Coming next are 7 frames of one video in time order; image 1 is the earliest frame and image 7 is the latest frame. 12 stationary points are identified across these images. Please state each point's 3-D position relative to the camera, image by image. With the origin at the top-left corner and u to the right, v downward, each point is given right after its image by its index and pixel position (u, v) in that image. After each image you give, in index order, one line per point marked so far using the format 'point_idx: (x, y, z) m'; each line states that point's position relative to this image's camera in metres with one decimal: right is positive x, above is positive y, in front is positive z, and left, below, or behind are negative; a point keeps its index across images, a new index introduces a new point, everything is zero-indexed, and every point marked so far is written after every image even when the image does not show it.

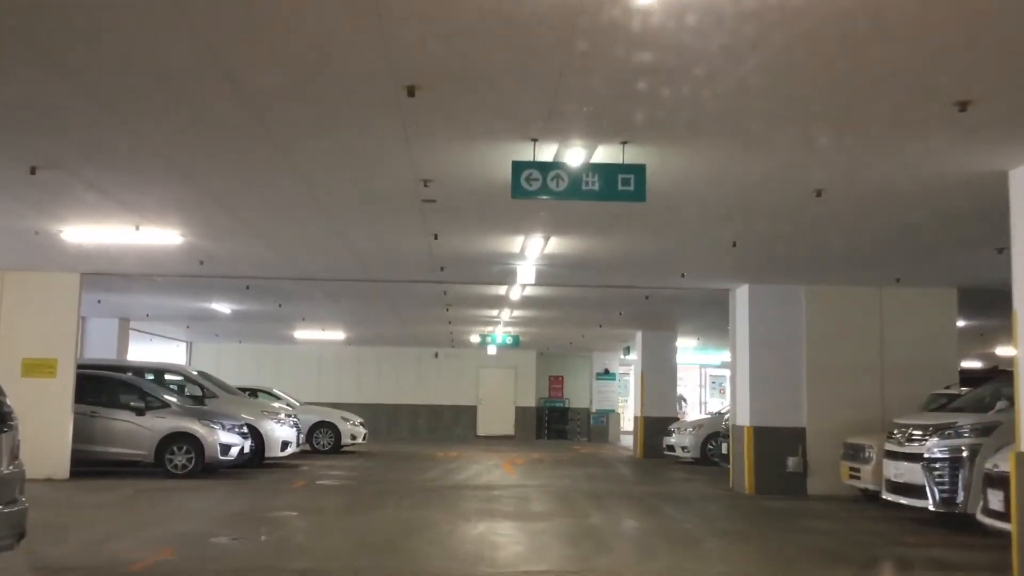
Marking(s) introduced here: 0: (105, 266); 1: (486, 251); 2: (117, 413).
0: (-5.6, +0.3, +13.8) m
1: (-0.3, +0.4, +11.9) m
2: (-5.7, -1.8, +14.6) m
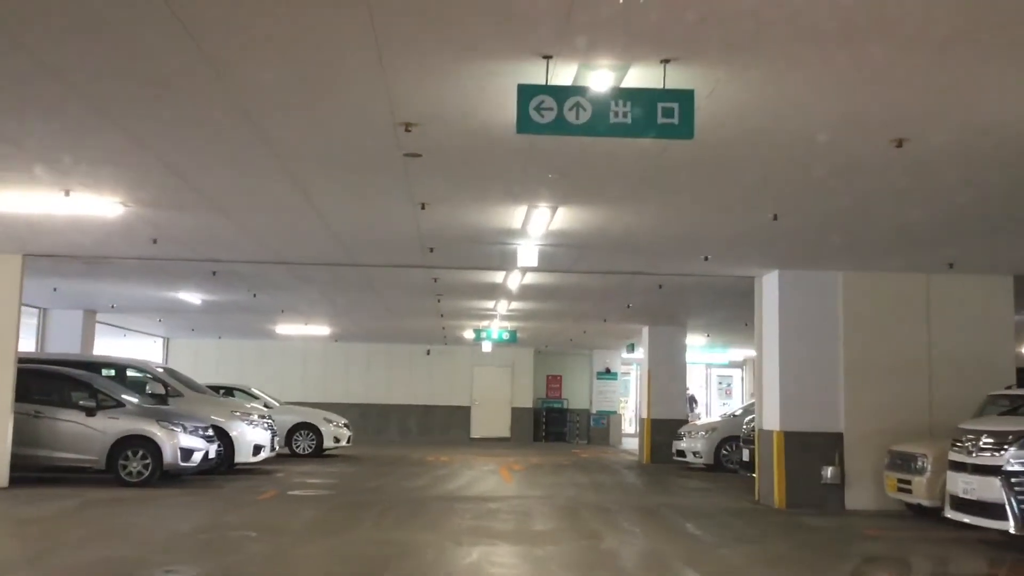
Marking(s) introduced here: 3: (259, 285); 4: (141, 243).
0: (-5.6, +0.5, +12.1) m
1: (-0.3, +0.6, +10.2) m
2: (-5.7, -1.6, +13.0) m
3: (-4.0, +0.1, +15.7) m
4: (-4.4, +0.5, +11.7) m
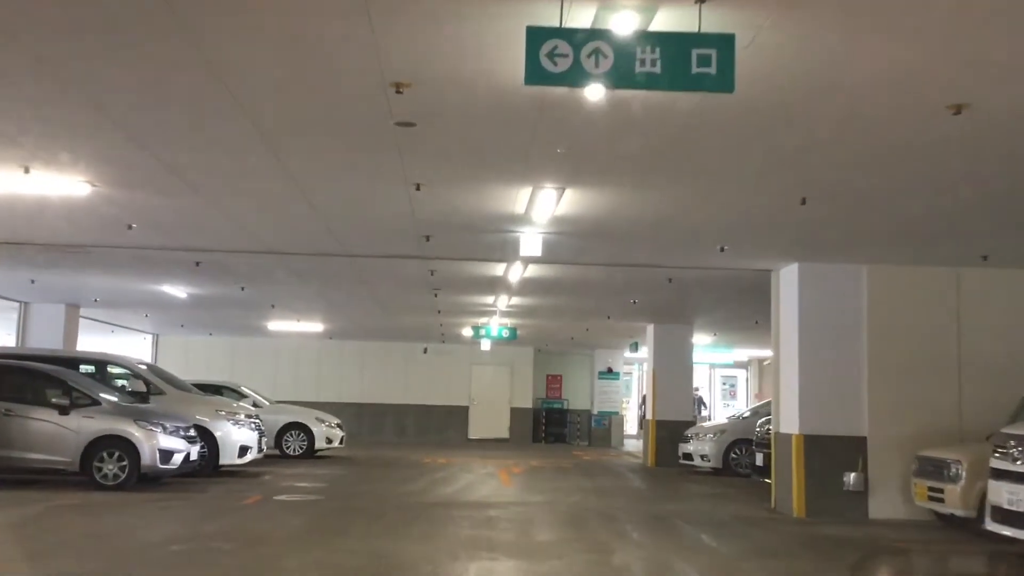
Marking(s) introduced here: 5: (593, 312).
0: (-5.5, +0.6, +11.3) m
1: (-0.3, +0.7, +9.4) m
2: (-5.7, -1.5, +12.2) m
3: (-3.9, +0.2, +14.9) m
4: (-4.3, +0.6, +10.9) m
5: (+1.5, -0.4, +18.4) m
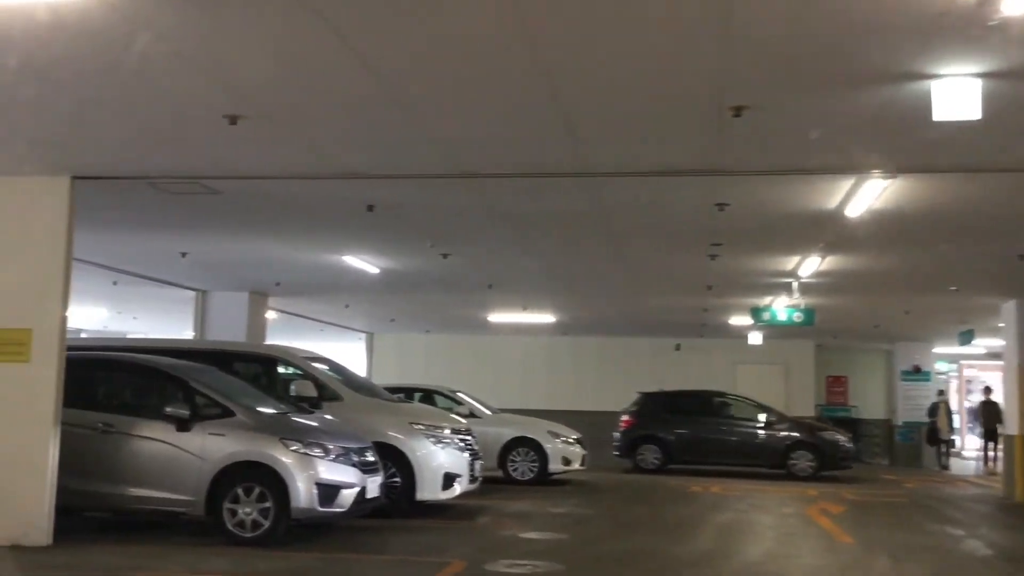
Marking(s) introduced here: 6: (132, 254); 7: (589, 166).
0: (-3.1, +1.0, +7.5) m
1: (+1.6, +1.2, +4.5) m
2: (-3.0, -1.1, +8.3) m
3: (-0.7, +0.6, +10.6) m
4: (-2.0, +1.0, +6.8) m
5: (+5.4, +0.1, +12.8) m
6: (-4.7, +0.4, +12.5) m
7: (+0.6, +0.9, +7.5) m
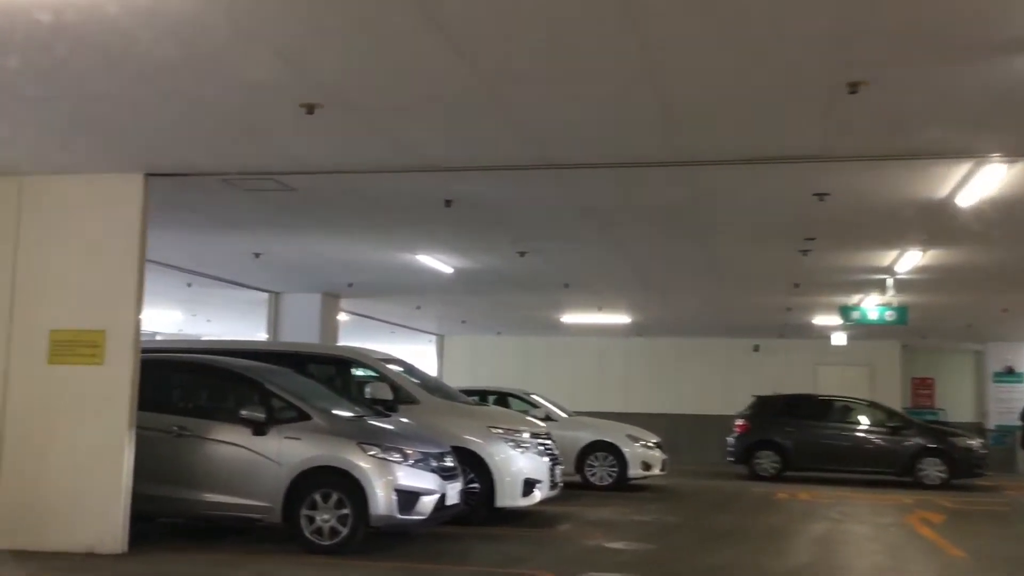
0: (-2.5, +1.0, +7.3) m
1: (+2.0, +1.3, +4.0) m
2: (-2.3, -1.1, +8.1) m
3: (+0.1, +0.6, +10.2) m
4: (-1.4, +1.1, +6.6) m
5: (+6.3, +0.2, +12.0) m
6: (-3.8, +0.4, +12.4) m
7: (+1.2, +0.9, +7.0) m
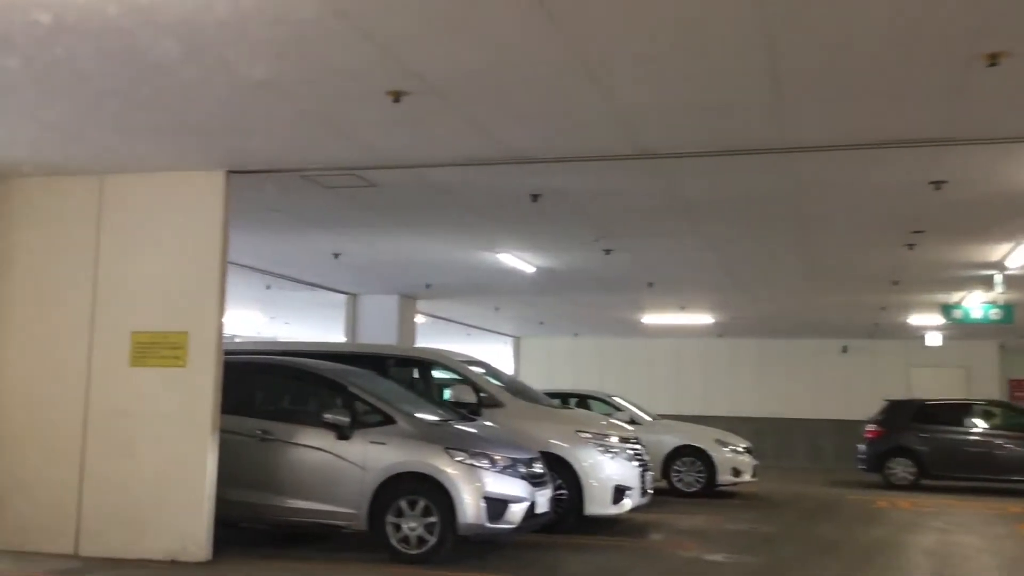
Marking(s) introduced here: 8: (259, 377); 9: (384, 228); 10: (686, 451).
0: (-1.8, +1.0, +7.1) m
1: (+2.4, +1.3, +3.4) m
2: (-1.6, -1.1, +7.9) m
3: (+1.0, +0.6, +9.8) m
4: (-0.8, +1.1, +6.3) m
5: (+7.3, +0.2, +11.1) m
6: (-2.8, +0.4, +12.2) m
7: (+1.8, +1.0, +6.6) m
8: (-2.1, -0.7, +8.5) m
9: (-1.3, +0.6, +10.1) m
10: (+2.4, -2.2, +13.6) m
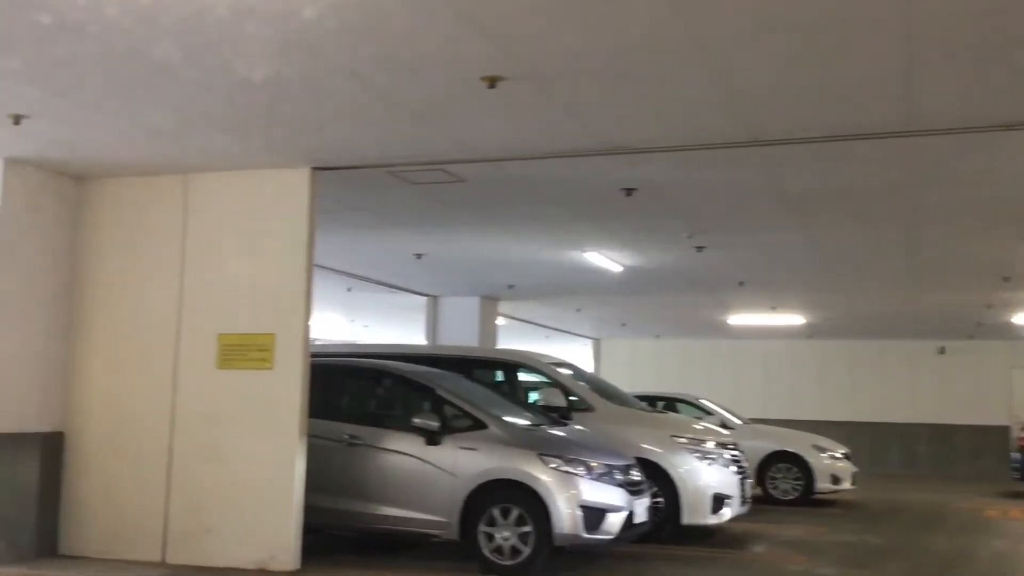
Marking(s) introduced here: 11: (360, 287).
0: (-1.2, +1.0, +6.8) m
1: (+2.8, +1.4, +2.9) m
2: (-0.9, -1.1, +7.6) m
3: (+1.8, +0.6, +9.4) m
4: (-0.2, +1.1, +6.0) m
5: (+8.2, +0.3, +10.2) m
6: (-1.7, +0.4, +12.1) m
7: (+2.4, +1.0, +6.1) m
8: (-1.4, -0.8, +8.2) m
9: (-0.4, +0.6, +9.8) m
10: (+3.5, -2.2, +13.0) m
11: (-2.3, 0.0, +15.0) m
